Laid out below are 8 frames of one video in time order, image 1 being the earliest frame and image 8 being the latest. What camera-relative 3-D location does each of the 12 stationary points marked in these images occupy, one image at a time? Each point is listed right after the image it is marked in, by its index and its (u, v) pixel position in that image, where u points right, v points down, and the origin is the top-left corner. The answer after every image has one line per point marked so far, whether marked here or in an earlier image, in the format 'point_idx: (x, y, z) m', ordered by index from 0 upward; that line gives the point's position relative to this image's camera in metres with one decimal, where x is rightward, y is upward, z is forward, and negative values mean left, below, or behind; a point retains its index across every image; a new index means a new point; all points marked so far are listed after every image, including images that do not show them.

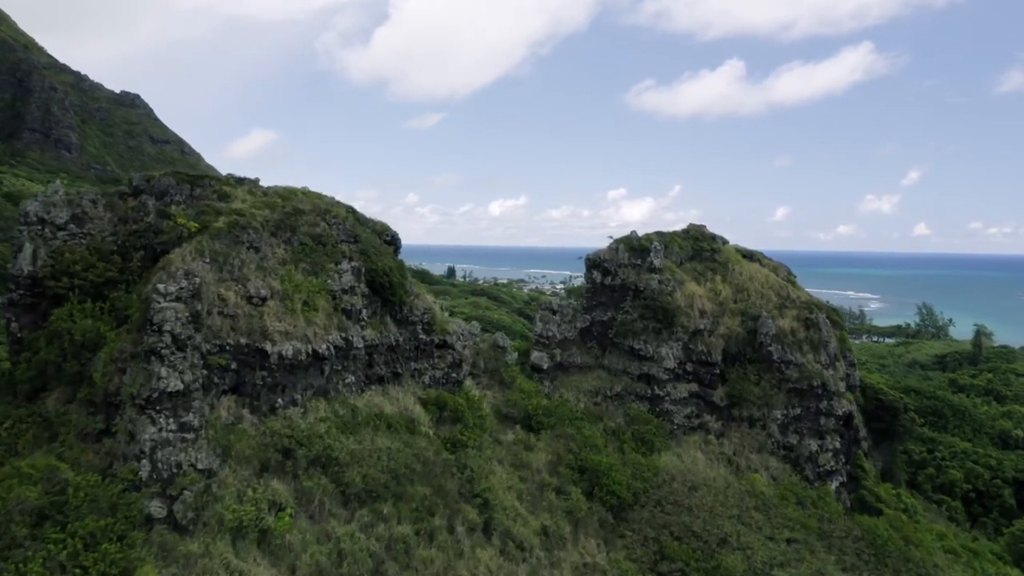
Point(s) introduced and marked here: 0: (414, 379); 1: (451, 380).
0: (-2.3, -2.1, +18.4) m
1: (-1.5, -2.3, +19.5) m
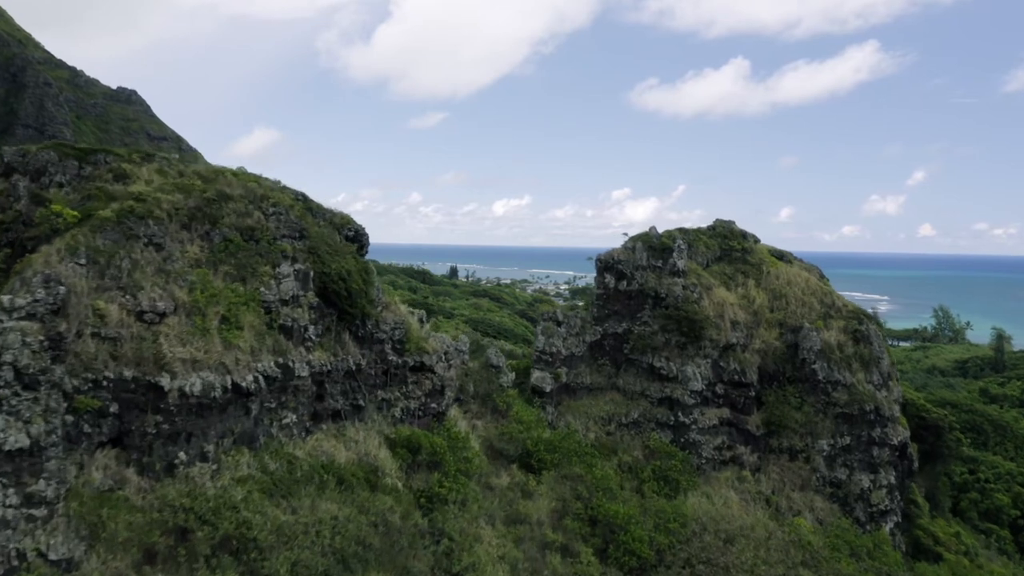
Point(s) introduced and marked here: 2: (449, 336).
0: (-2.4, -2.3, +14.4) m
1: (-1.6, -2.4, +15.5) m
2: (-1.4, -1.1, +18.0) m
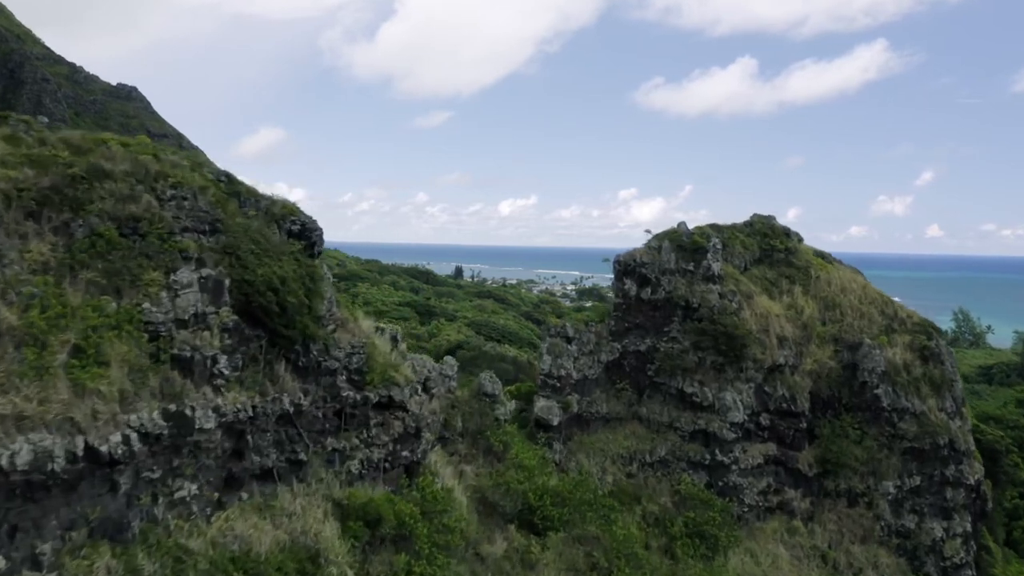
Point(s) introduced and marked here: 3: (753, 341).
0: (-2.5, -2.4, +10.7) m
1: (-1.7, -2.6, +11.8) m
2: (-1.5, -1.3, +14.3) m
3: (+5.2, -1.1, +17.2) m
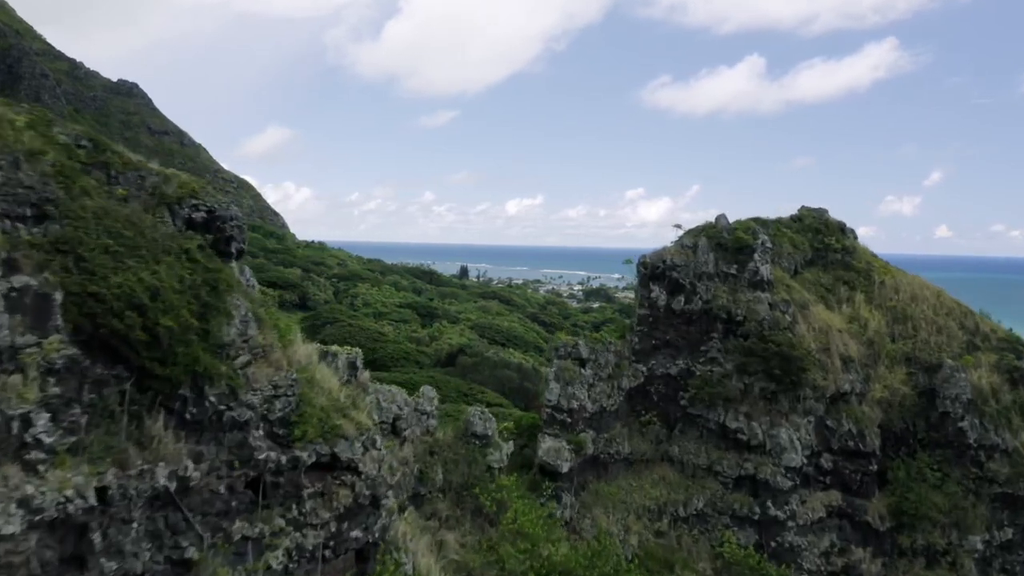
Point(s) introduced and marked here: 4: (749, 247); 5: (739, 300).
0: (-2.5, -2.6, +7.3) m
1: (-1.8, -2.8, +8.4) m
2: (-1.5, -1.4, +10.9) m
3: (+5.2, -1.3, +13.7) m
4: (+4.3, +0.8, +14.7) m
5: (+4.0, -0.2, +14.2) m
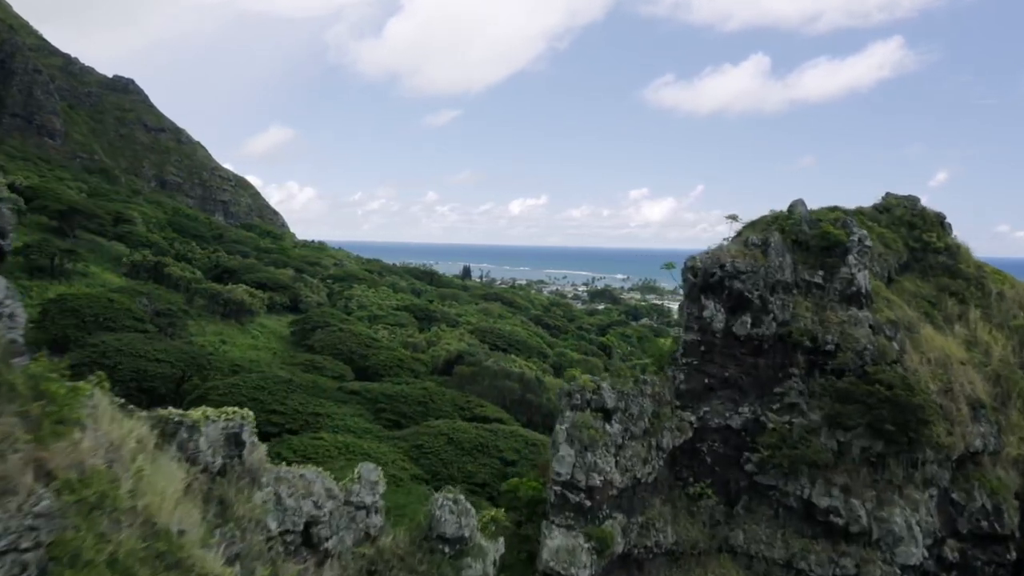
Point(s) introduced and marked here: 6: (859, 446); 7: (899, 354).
0: (-2.6, -2.8, +3.2) m
1: (-1.9, -2.9, +4.3) m
2: (-1.6, -1.6, +6.8) m
3: (+5.1, -1.5, +9.6) m
4: (+4.3, +0.6, +10.6) m
5: (+3.9, -0.4, +10.1) m
6: (+4.1, -1.8, +9.6) m
7: (+5.0, -0.7, +10.2) m
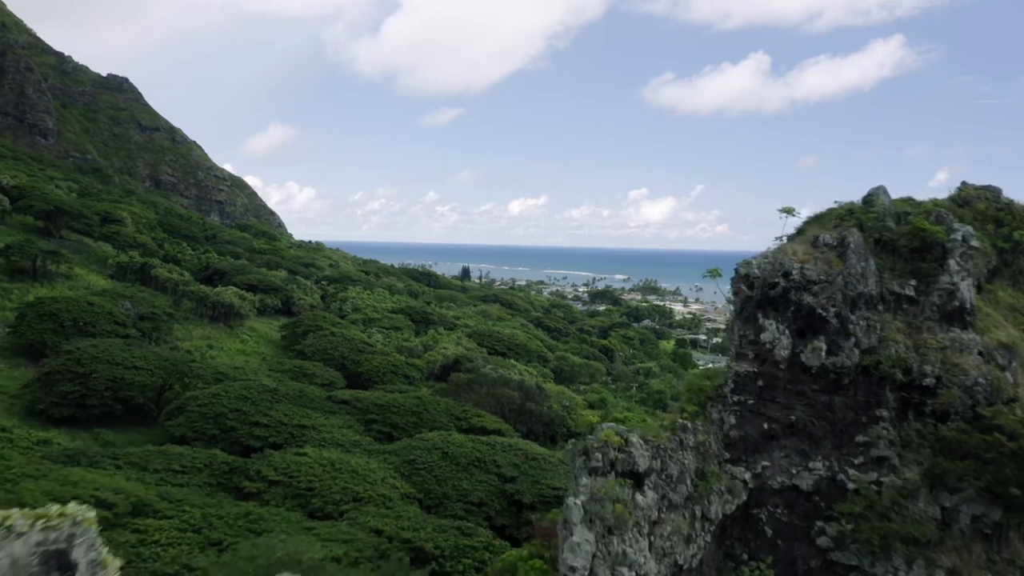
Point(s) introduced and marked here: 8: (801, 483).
0: (-2.7, -2.9, +0.9) m
1: (-1.9, -3.1, +1.9) m
2: (-1.7, -1.7, +4.4) m
3: (+5.1, -1.6, +7.3) m
4: (+4.2, +0.4, +8.2) m
5: (+3.9, -0.6, +7.7) m
6: (+4.1, -2.0, +7.2) m
7: (+5.0, -0.9, +7.8) m
8: (+2.5, -1.8, +7.9) m
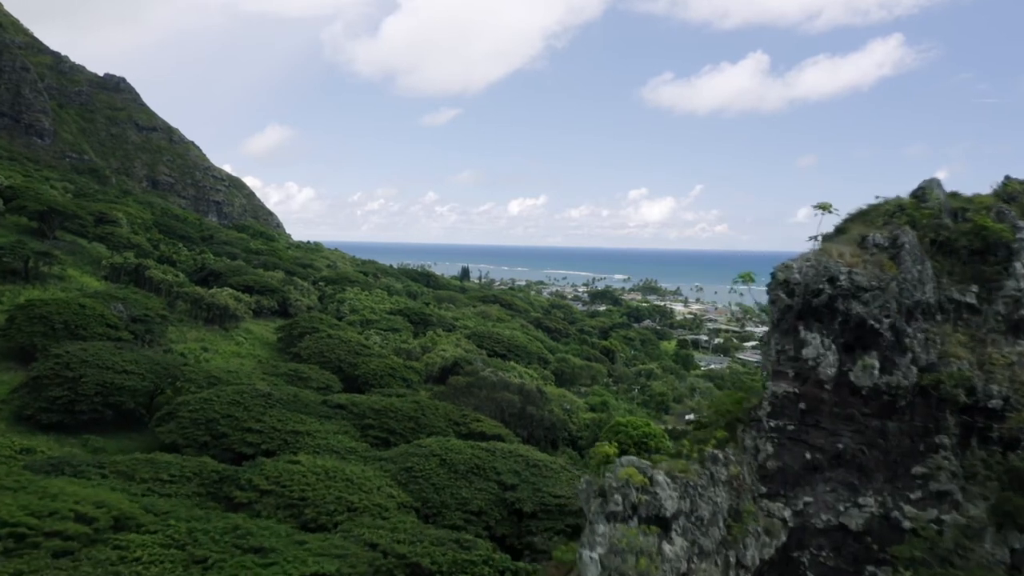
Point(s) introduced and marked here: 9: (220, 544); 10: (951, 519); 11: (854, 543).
0: (-2.7, -3.0, -0.1) m
1: (-1.9, -3.1, +1.0) m
2: (-1.6, -1.8, +3.4) m
3: (+5.1, -1.7, +6.3) m
4: (+4.2, +0.4, +7.2) m
5: (+3.9, -0.6, +6.7) m
6: (+4.1, -2.0, +6.2) m
7: (+5.0, -0.9, +6.9) m
8: (+2.5, -1.8, +6.9) m
9: (-7.3, -6.4, +19.7) m
10: (+3.3, -1.8, +6.5) m
11: (+2.6, -2.2, +6.8) m
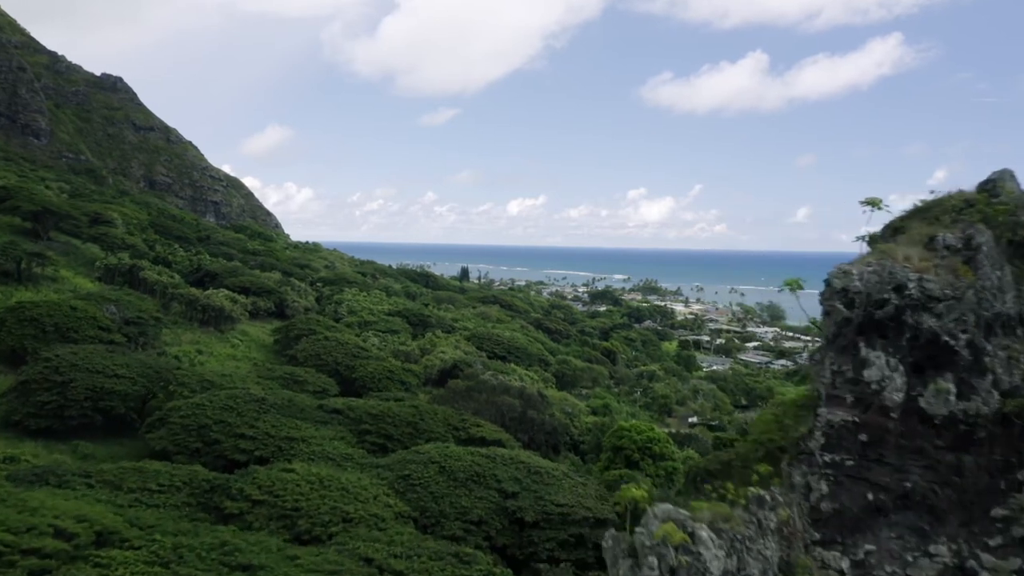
0: (-2.6, -3.0, -1.1) m
1: (-1.8, -3.2, 0.0) m
2: (-1.6, -1.9, +2.5) m
3: (+5.2, -1.7, +5.3) m
4: (+4.3, +0.3, +6.3) m
5: (+4.0, -0.7, +5.8) m
6: (+4.2, -2.1, +5.3) m
7: (+5.1, -1.0, +5.9) m
8: (+2.6, -1.9, +5.9) m
9: (-7.2, -6.5, +18.8) m
10: (+3.4, -1.9, +5.5) m
11: (+2.7, -2.3, +5.9) m
